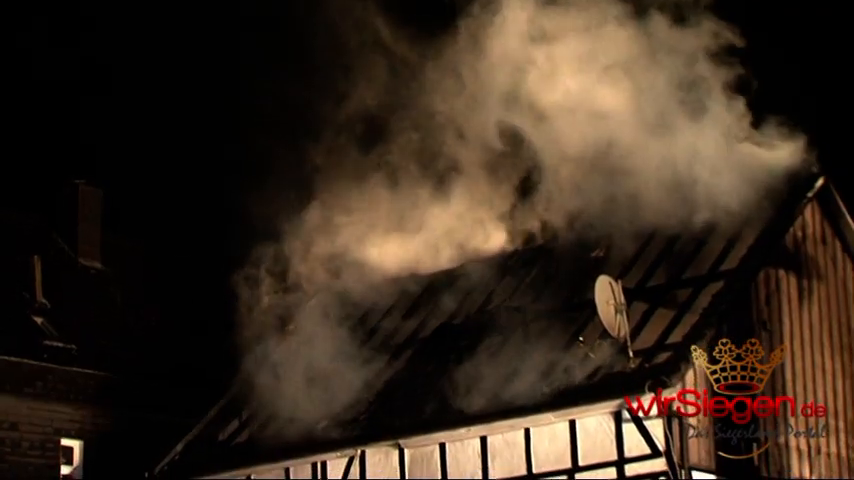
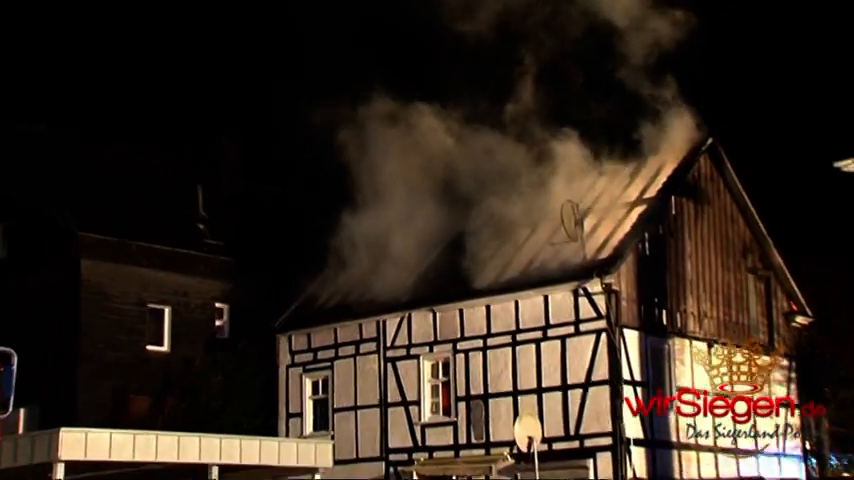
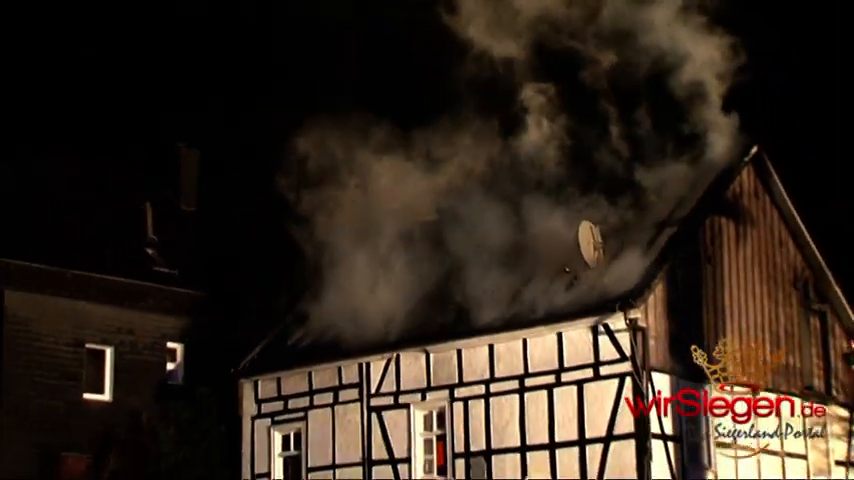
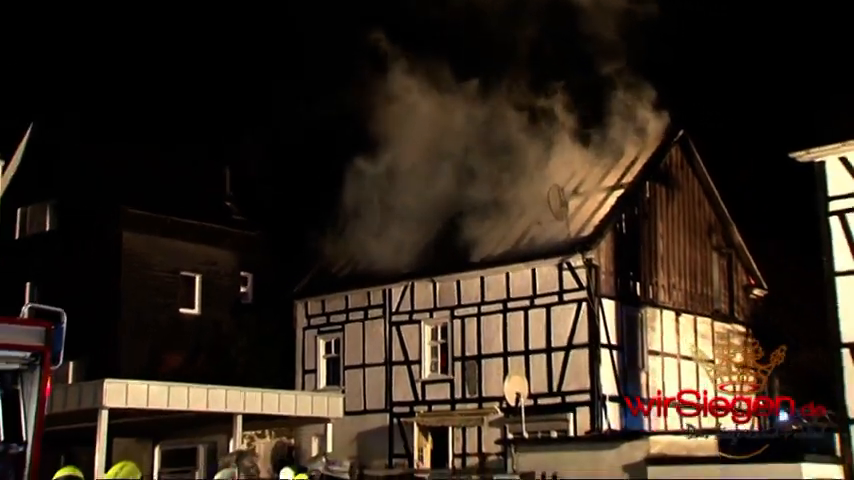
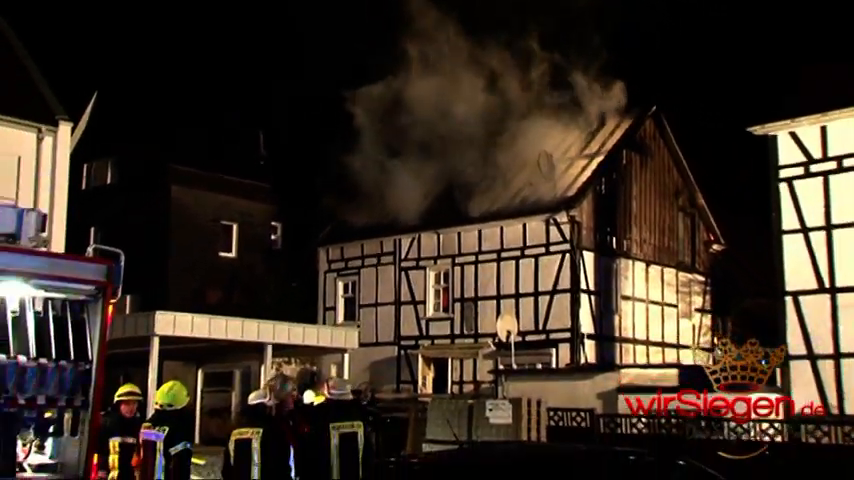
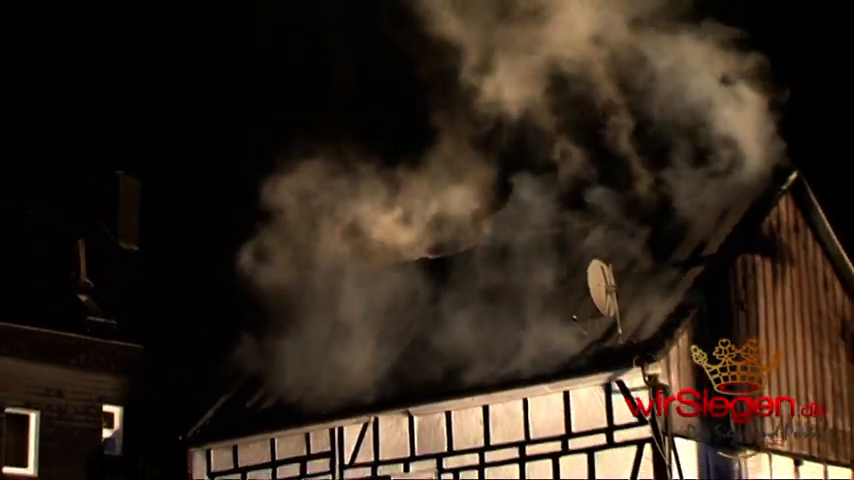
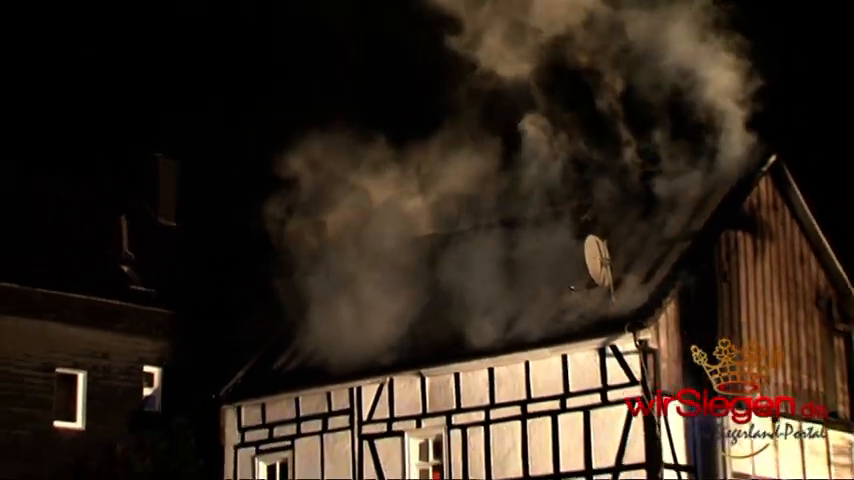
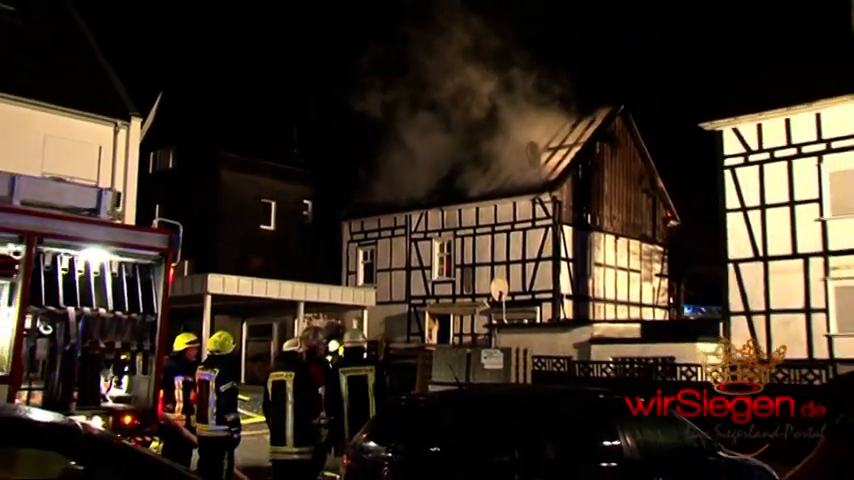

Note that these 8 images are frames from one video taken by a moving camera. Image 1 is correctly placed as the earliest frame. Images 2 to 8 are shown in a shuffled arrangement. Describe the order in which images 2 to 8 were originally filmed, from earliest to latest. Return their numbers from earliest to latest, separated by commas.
6, 7, 3, 2, 4, 5, 8
